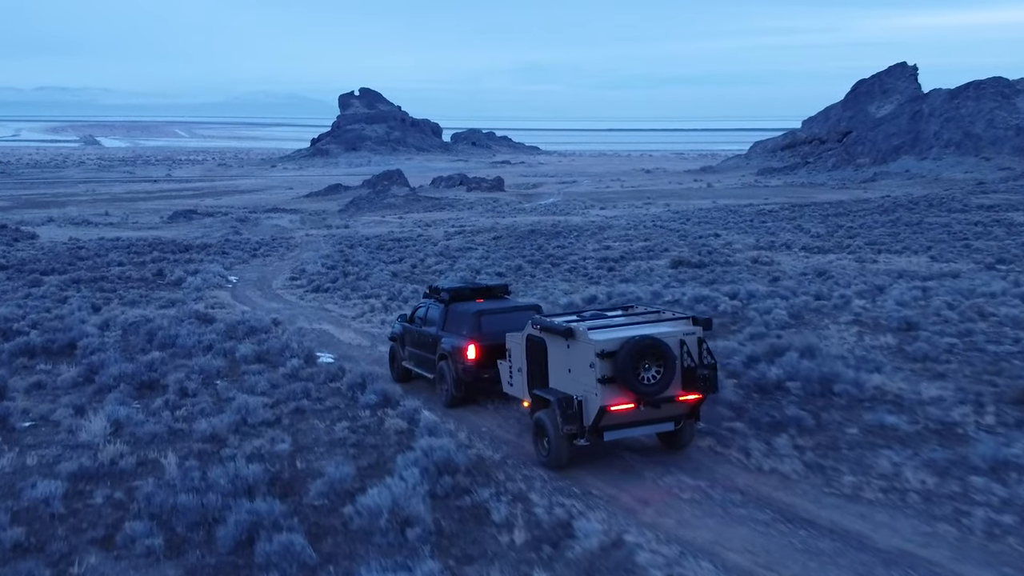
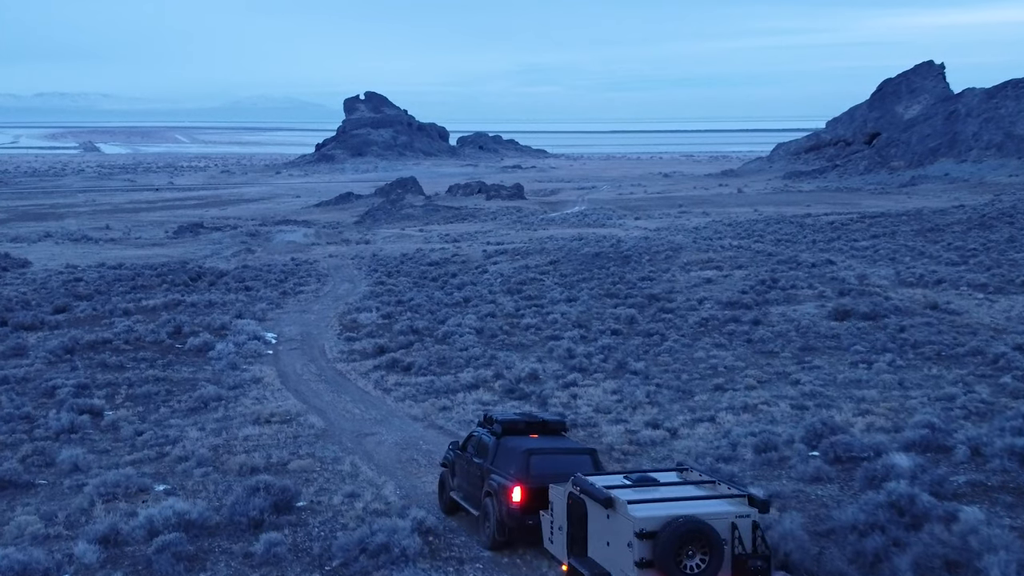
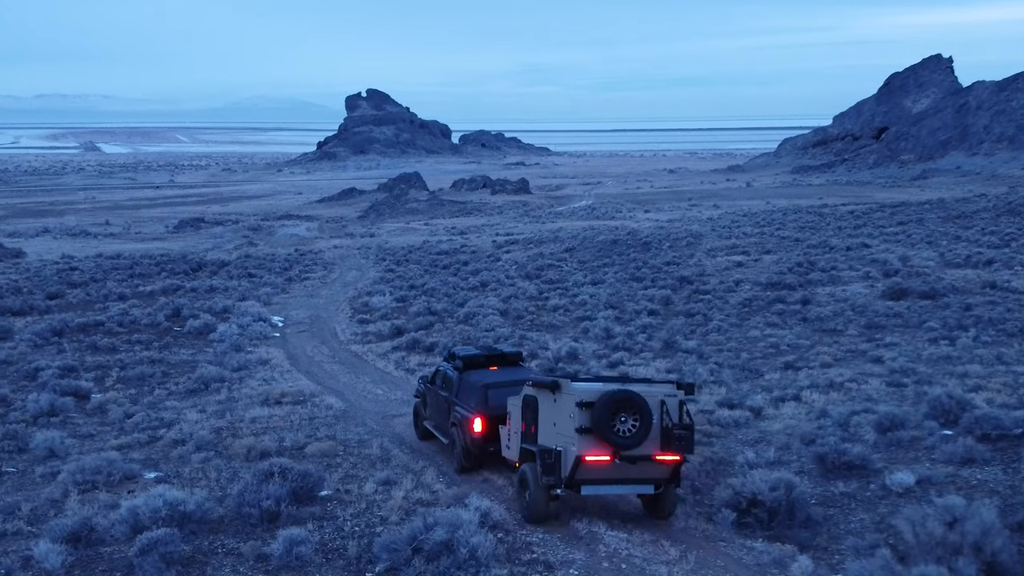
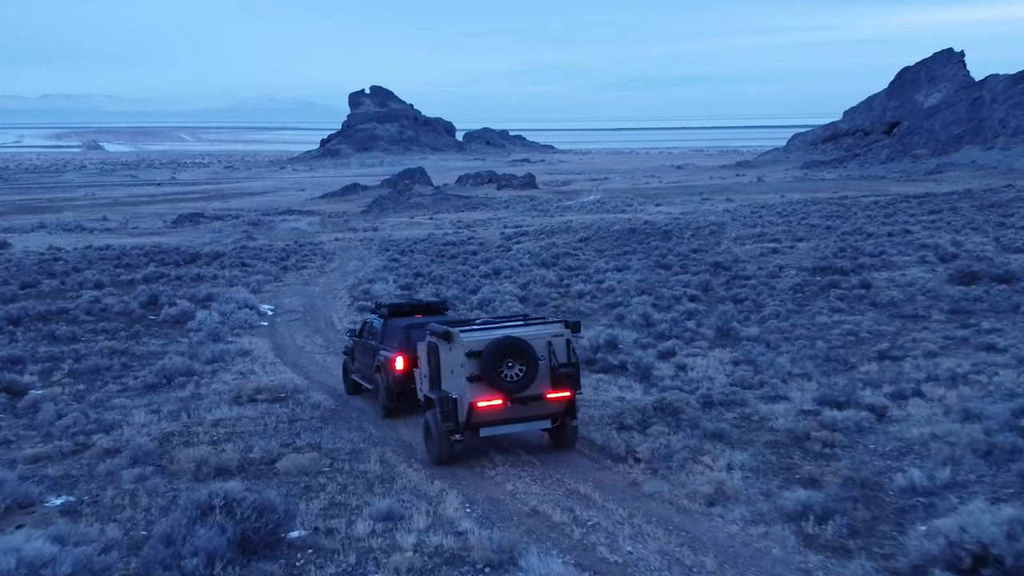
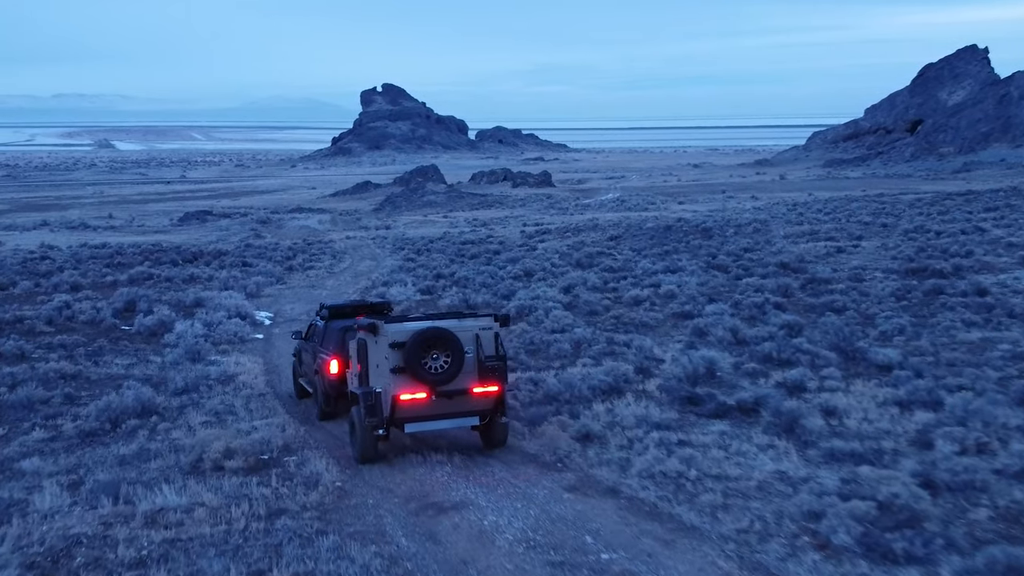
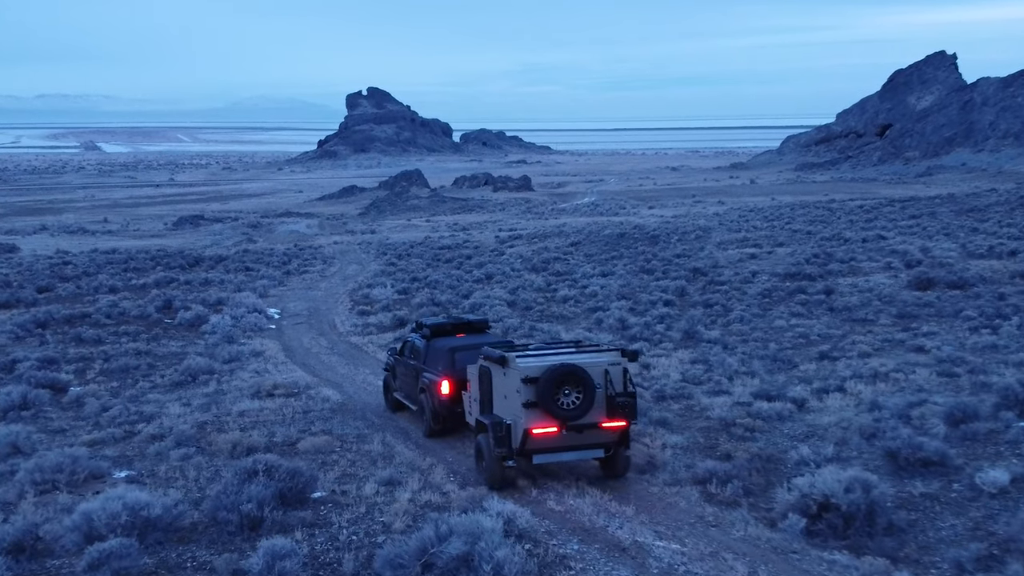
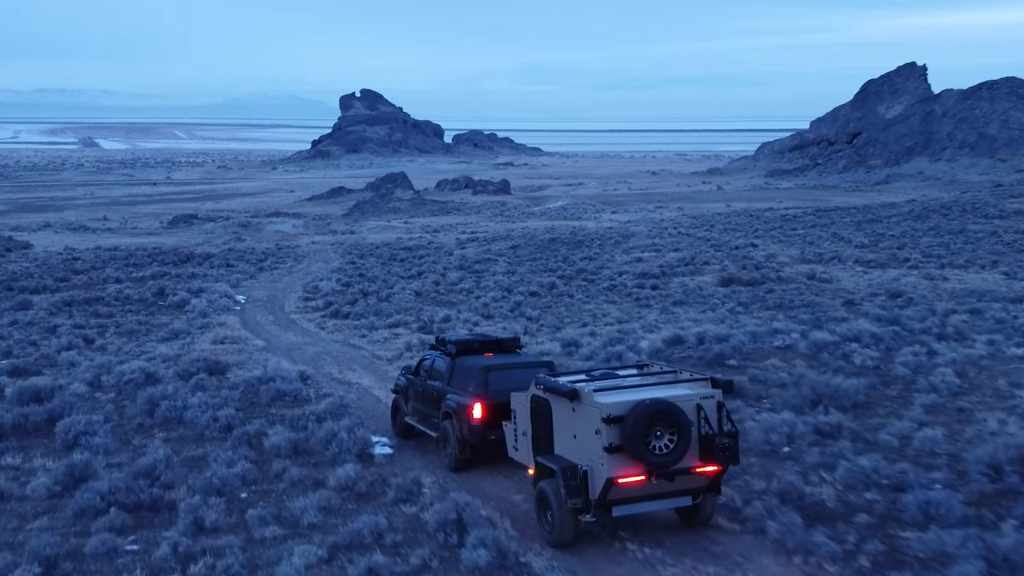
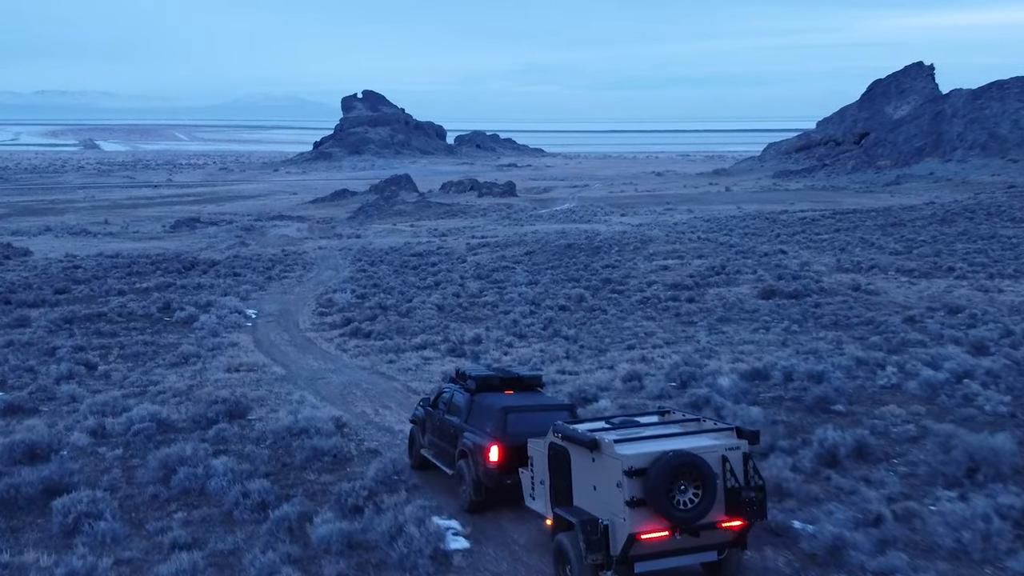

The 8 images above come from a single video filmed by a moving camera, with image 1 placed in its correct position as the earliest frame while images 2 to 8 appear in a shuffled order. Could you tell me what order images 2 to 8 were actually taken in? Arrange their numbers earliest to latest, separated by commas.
7, 8, 2, 3, 6, 4, 5
